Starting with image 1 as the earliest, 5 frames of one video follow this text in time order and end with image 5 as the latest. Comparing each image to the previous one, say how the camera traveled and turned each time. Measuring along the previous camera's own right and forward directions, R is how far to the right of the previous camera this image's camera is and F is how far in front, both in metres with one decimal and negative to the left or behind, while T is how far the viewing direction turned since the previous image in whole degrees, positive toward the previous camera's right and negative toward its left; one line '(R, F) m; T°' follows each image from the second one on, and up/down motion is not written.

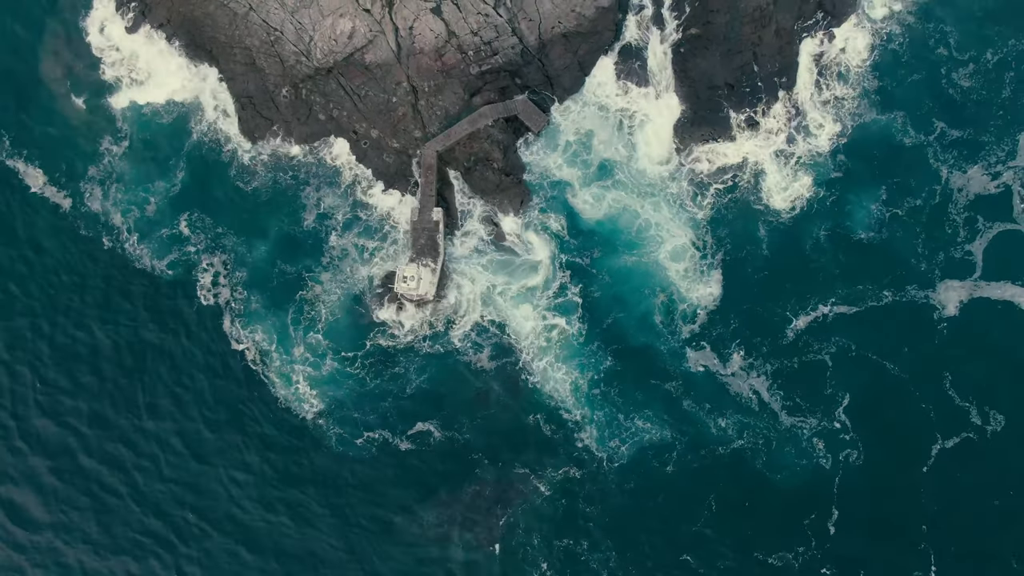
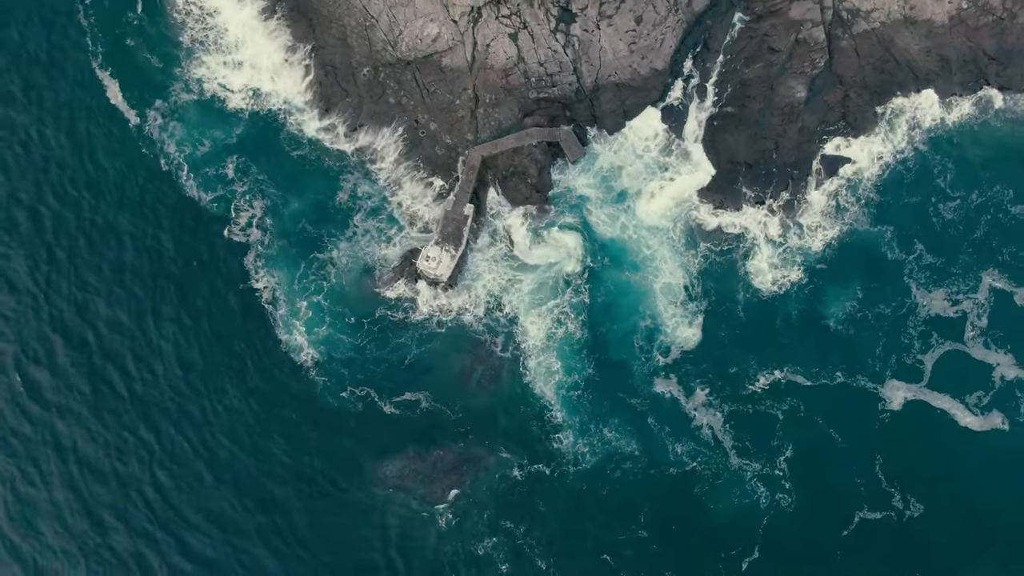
(-0.1, -6.6) m; 0°
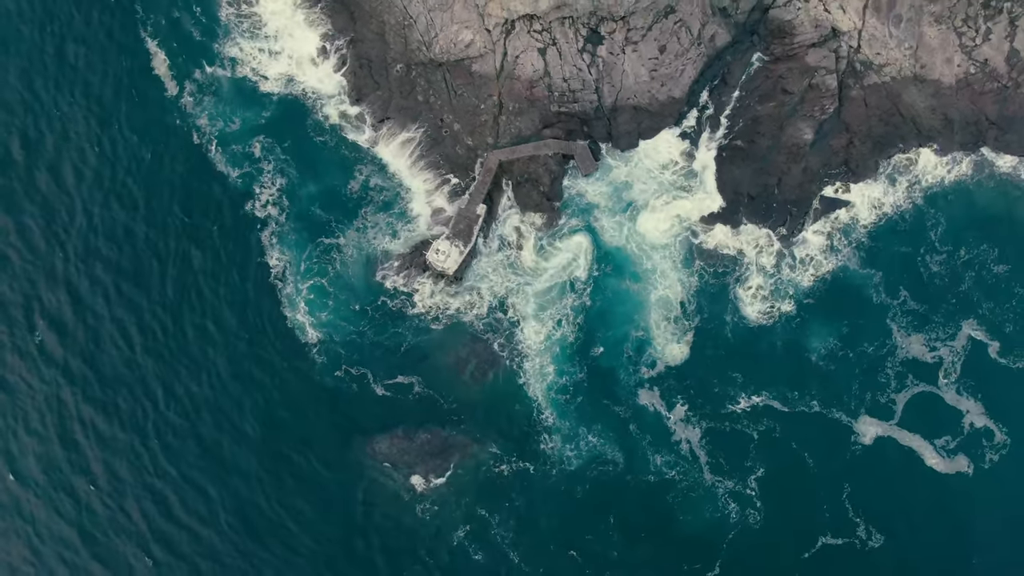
(-0.1, -2.9) m; 0°
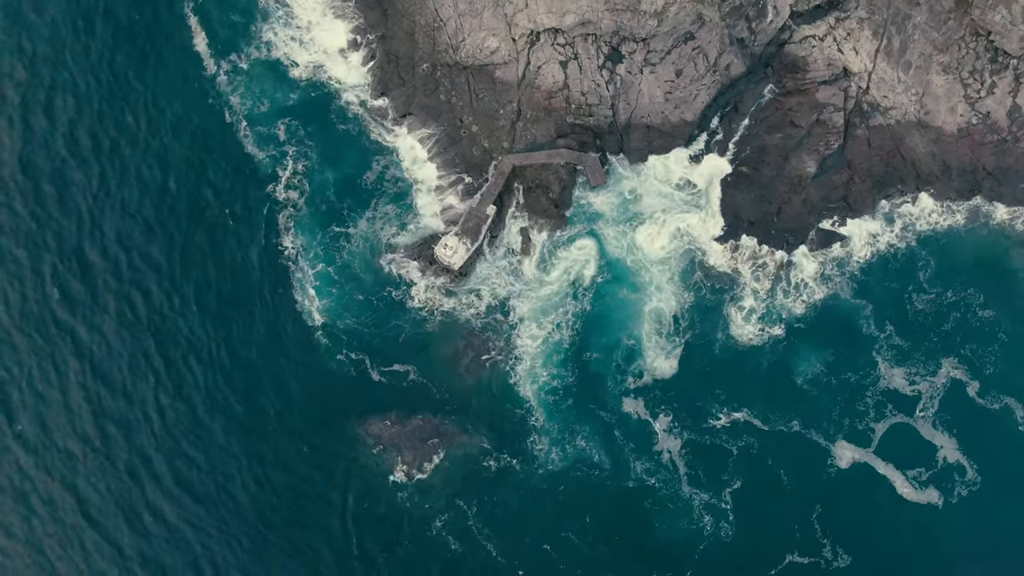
(-0.1, -2.4) m; 0°
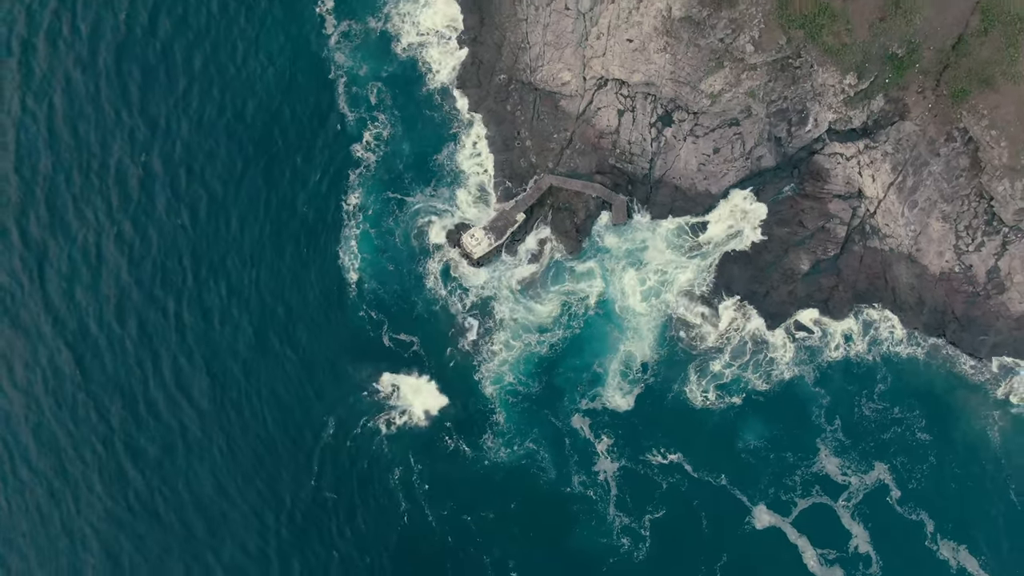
(-0.4, -7.6) m; 0°
